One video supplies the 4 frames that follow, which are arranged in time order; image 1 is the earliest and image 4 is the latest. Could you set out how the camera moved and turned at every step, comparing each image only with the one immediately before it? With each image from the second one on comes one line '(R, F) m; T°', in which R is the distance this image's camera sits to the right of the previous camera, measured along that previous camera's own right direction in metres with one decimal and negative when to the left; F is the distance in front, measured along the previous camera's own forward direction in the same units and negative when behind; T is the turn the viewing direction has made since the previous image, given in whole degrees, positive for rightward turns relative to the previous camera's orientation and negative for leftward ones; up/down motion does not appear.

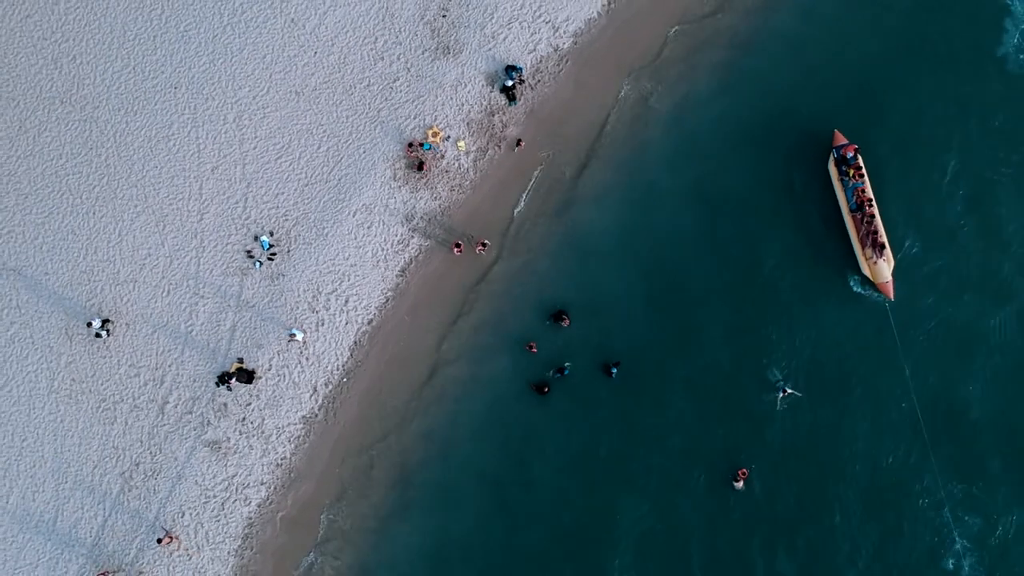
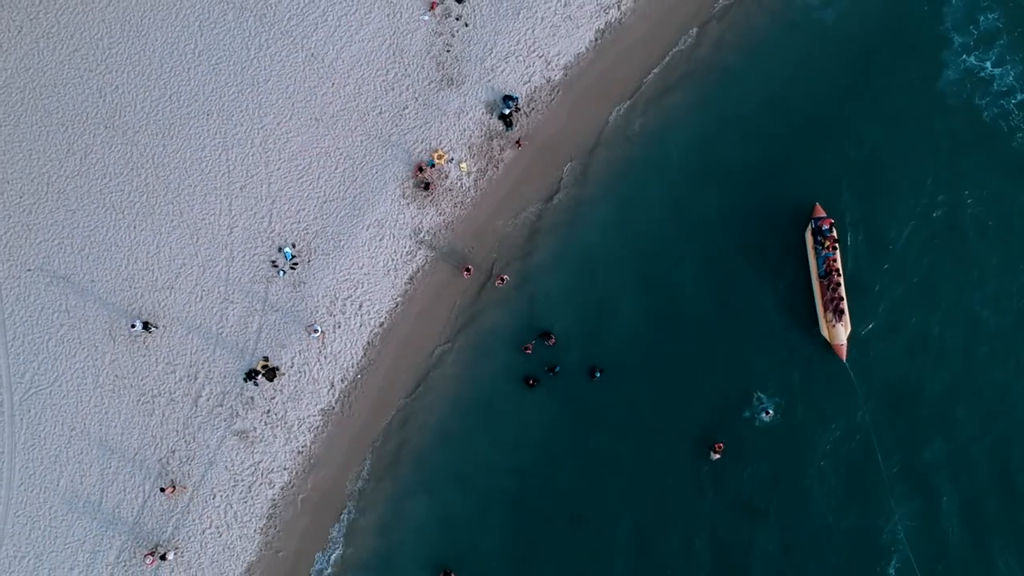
(+0.3, -3.3) m; 0°
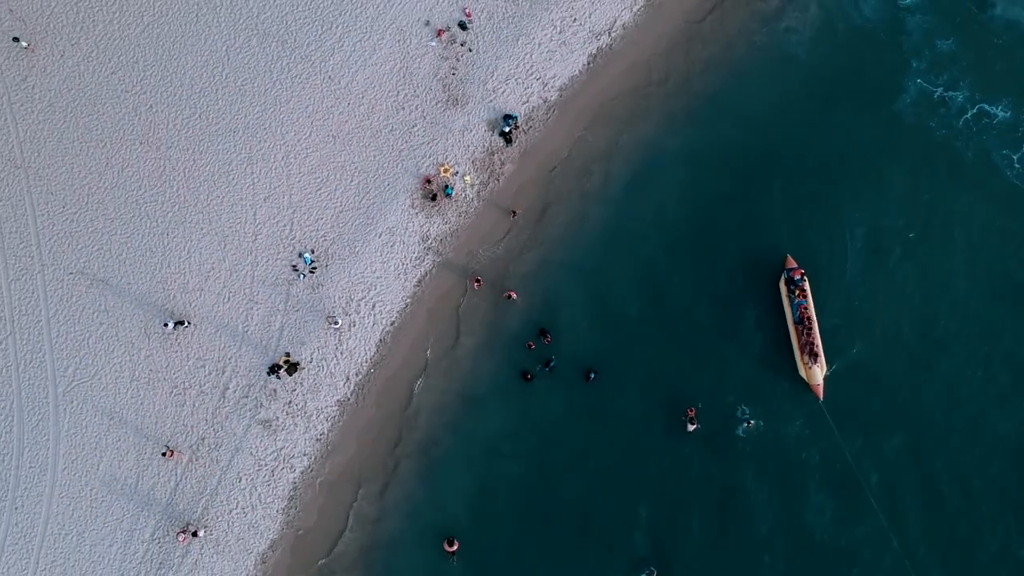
(+0.2, -3.1) m; 0°
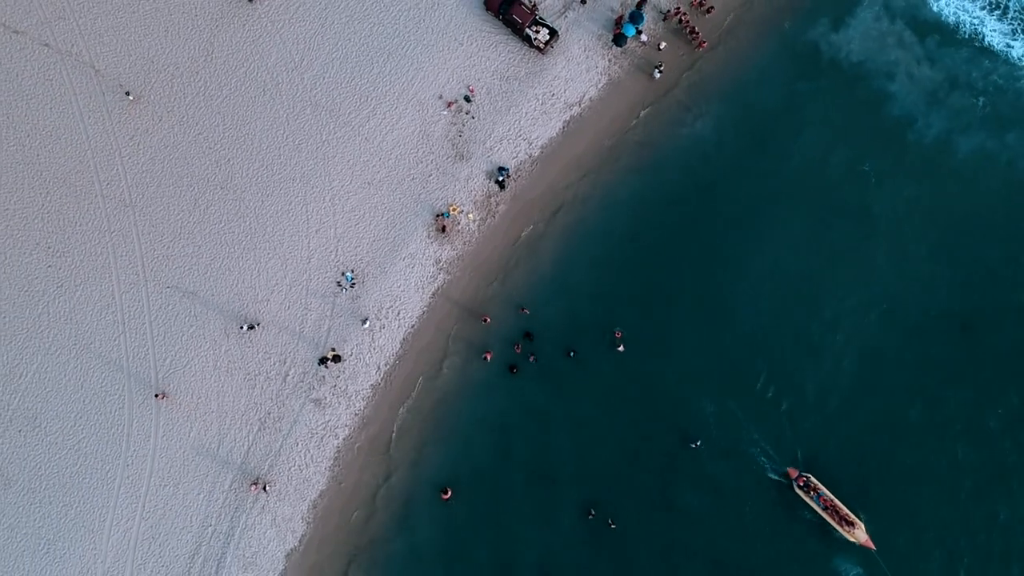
(+1.3, -10.8) m; -1°
